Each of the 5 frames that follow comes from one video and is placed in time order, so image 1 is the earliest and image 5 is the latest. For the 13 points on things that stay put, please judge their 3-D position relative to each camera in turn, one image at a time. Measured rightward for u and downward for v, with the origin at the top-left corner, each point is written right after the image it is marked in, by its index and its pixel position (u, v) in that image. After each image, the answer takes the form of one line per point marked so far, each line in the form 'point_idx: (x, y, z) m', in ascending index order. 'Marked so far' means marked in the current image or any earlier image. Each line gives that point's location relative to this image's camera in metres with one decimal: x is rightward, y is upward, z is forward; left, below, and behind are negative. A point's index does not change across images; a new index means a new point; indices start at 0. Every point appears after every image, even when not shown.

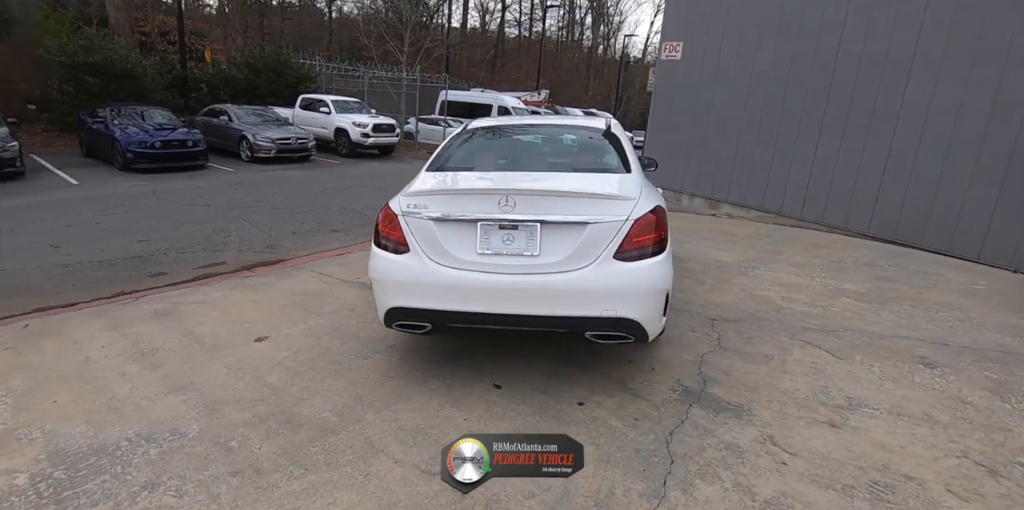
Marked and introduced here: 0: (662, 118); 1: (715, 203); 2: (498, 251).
0: (+2.4, +2.2, +8.6) m
1: (+3.1, +0.8, +8.1) m
2: (-0.1, 0.0, +2.8) m
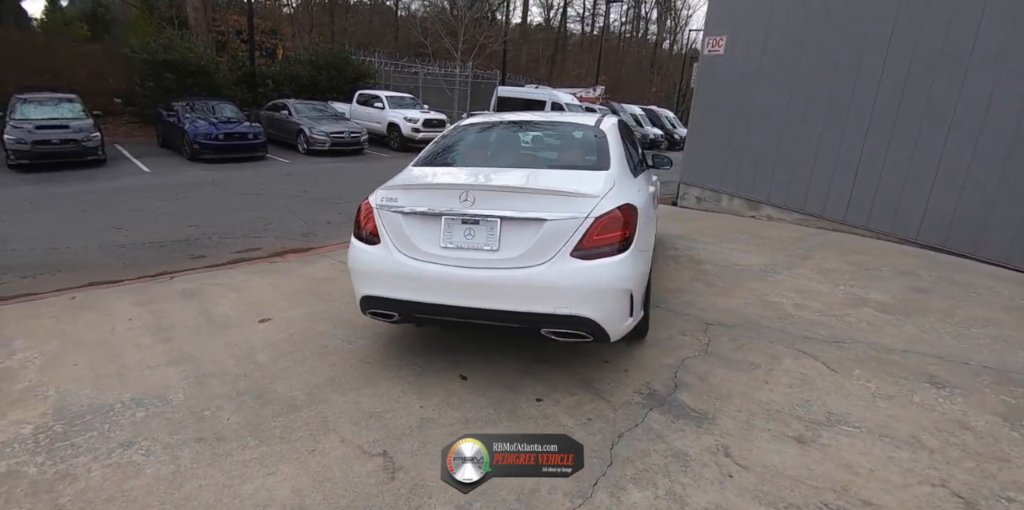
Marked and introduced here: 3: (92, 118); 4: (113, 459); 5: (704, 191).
0: (+3.0, +2.2, +8.3) m
1: (+3.5, +0.7, +7.7) m
2: (-0.3, 0.0, +2.8) m
3: (-7.6, +2.5, +9.6) m
4: (-1.8, -0.9, +2.4) m
5: (+3.0, +1.0, +8.4) m
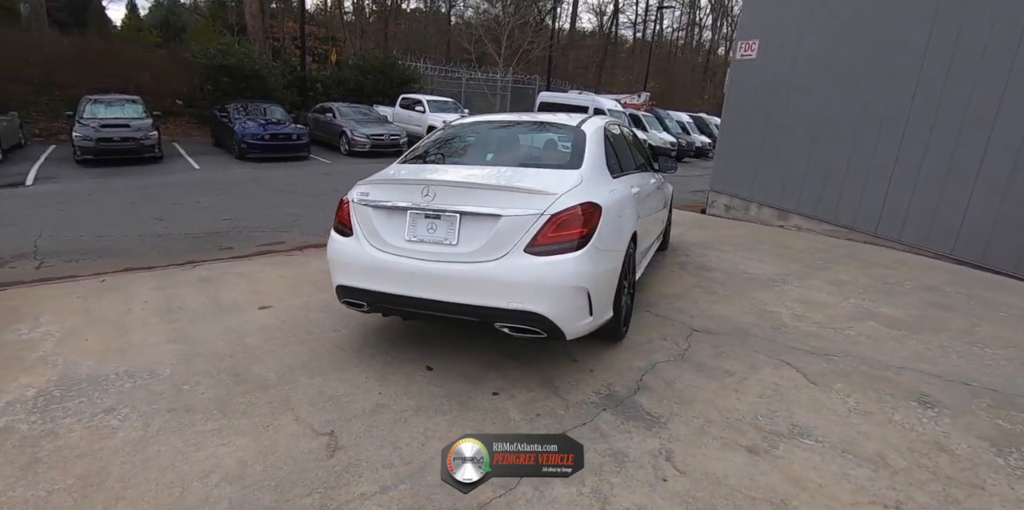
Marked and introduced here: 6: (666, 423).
0: (+3.3, +2.0, +8.1) m
1: (+3.8, +0.6, +7.4) m
2: (-0.5, +0.1, +2.9) m
3: (-7.1, +2.7, +10.4) m
4: (-2.1, -0.8, +2.7) m
5: (+3.4, +0.9, +8.2) m
6: (+0.8, -0.8, +2.7) m
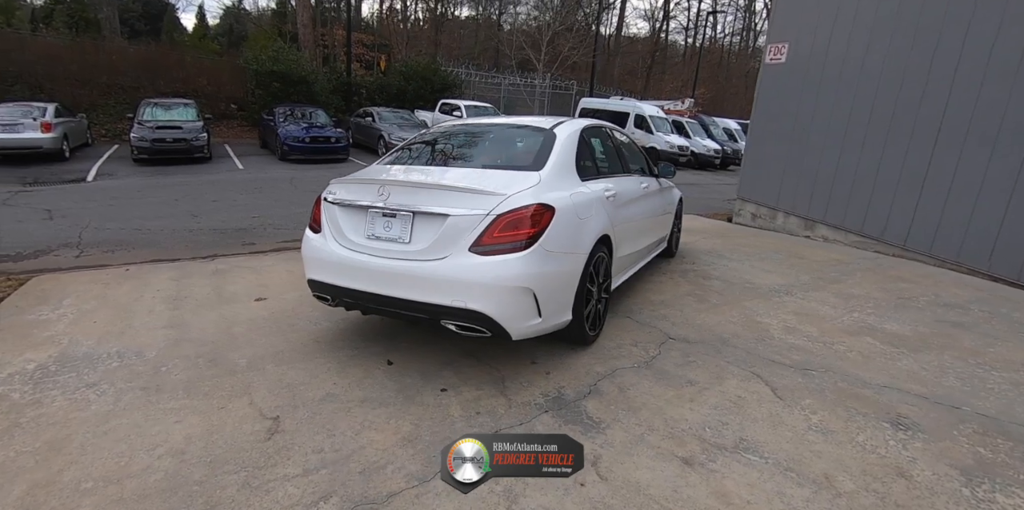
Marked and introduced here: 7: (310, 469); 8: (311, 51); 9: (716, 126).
0: (+3.6, +1.9, +7.8) m
1: (+4.0, +0.4, +7.1) m
2: (-0.7, +0.1, +3.0) m
3: (-6.5, +2.8, +11.1) m
4: (-2.4, -0.8, +2.9) m
5: (+3.6, +0.7, +7.9) m
6: (+0.5, -0.9, +2.6) m
7: (-0.9, -0.9, +2.3) m
8: (-6.3, +6.4, +16.6) m
9: (+7.2, +4.5, +18.8) m
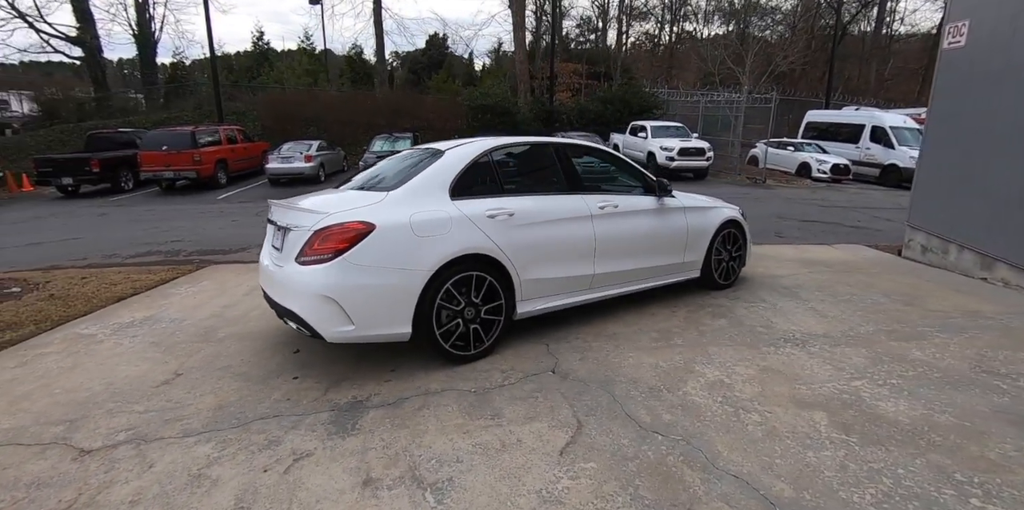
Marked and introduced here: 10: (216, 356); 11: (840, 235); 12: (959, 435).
0: (+4.6, +1.3, +5.8) m
1: (+4.5, -0.1, +5.0) m
2: (-1.6, +0.1, +3.7) m
3: (-2.5, +2.7, +13.6) m
4: (-3.2, -0.7, +4.4) m
5: (+4.6, +0.2, +5.9) m
6: (-0.8, -0.9, +2.8) m
7: (-2.1, -0.9, +3.2) m
8: (+0.5, +5.9, +18.4) m
9: (+13.3, +3.2, +13.7) m
10: (-2.1, -0.7, +3.9) m
11: (+5.1, +0.3, +8.2) m
12: (+2.2, -0.9, +2.6) m
